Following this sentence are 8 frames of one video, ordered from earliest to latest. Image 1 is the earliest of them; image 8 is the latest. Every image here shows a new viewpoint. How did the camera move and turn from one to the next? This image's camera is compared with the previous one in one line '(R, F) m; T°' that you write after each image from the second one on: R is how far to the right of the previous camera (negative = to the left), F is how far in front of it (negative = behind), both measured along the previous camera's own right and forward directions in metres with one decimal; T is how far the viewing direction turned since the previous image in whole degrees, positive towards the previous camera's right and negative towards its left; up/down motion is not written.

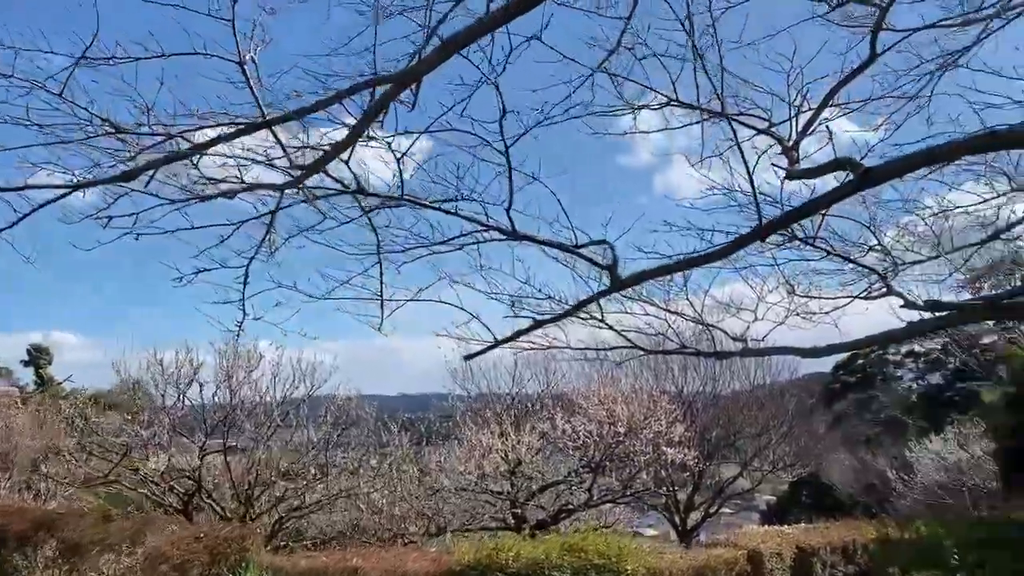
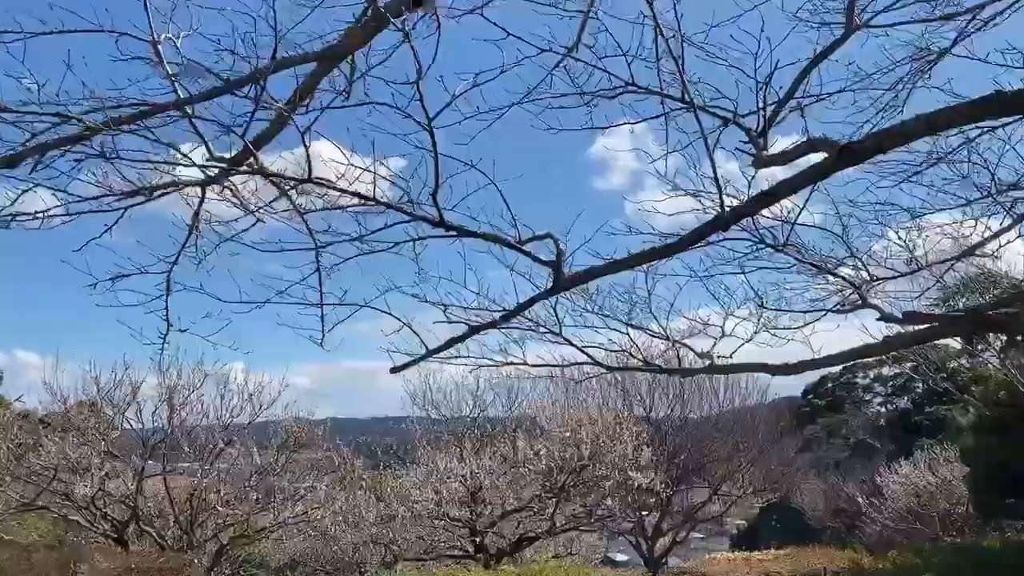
(+0.2, +0.5) m; +2°
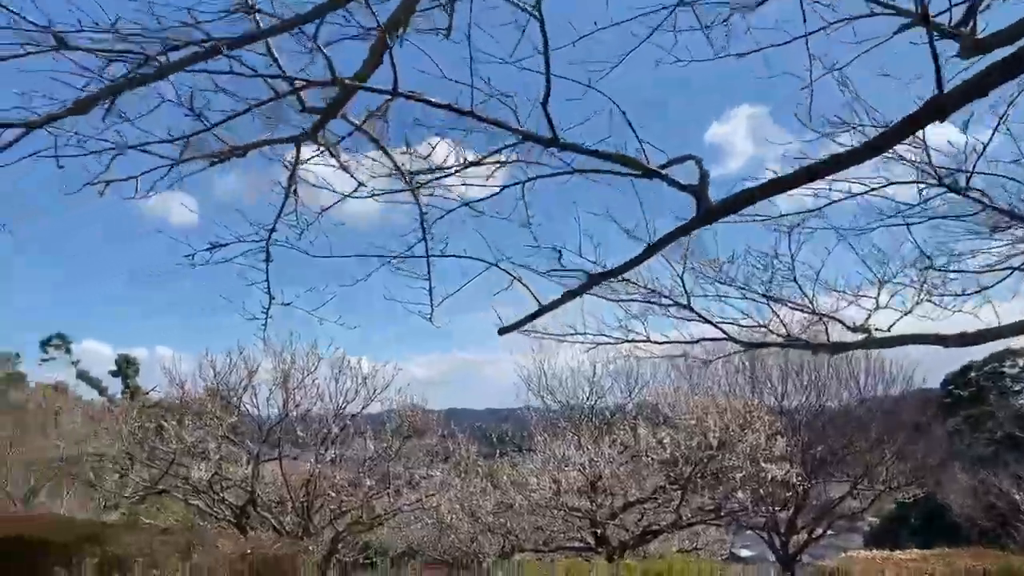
(-0.1, +0.6) m; -8°
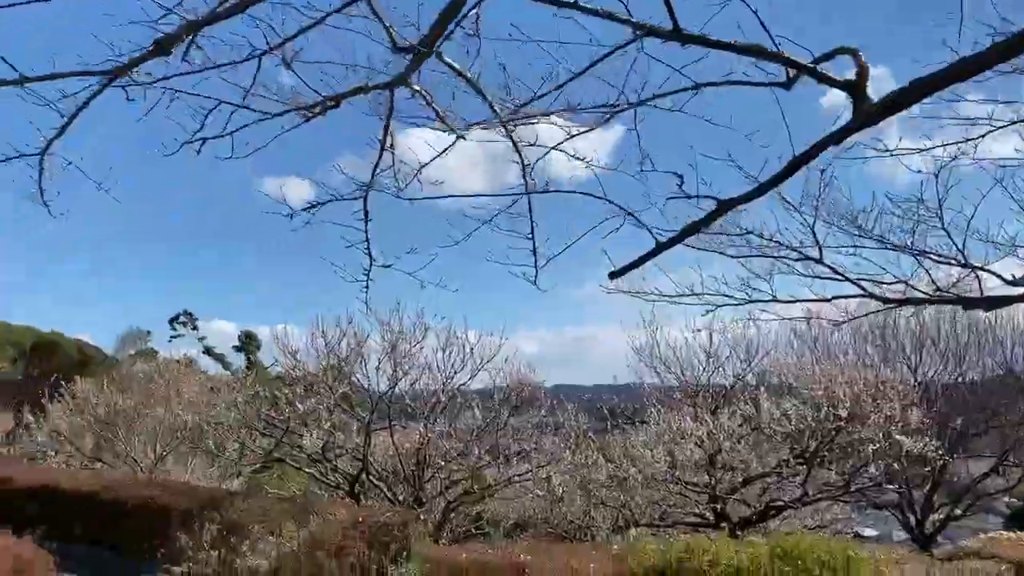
(0.0, +0.4) m; -7°
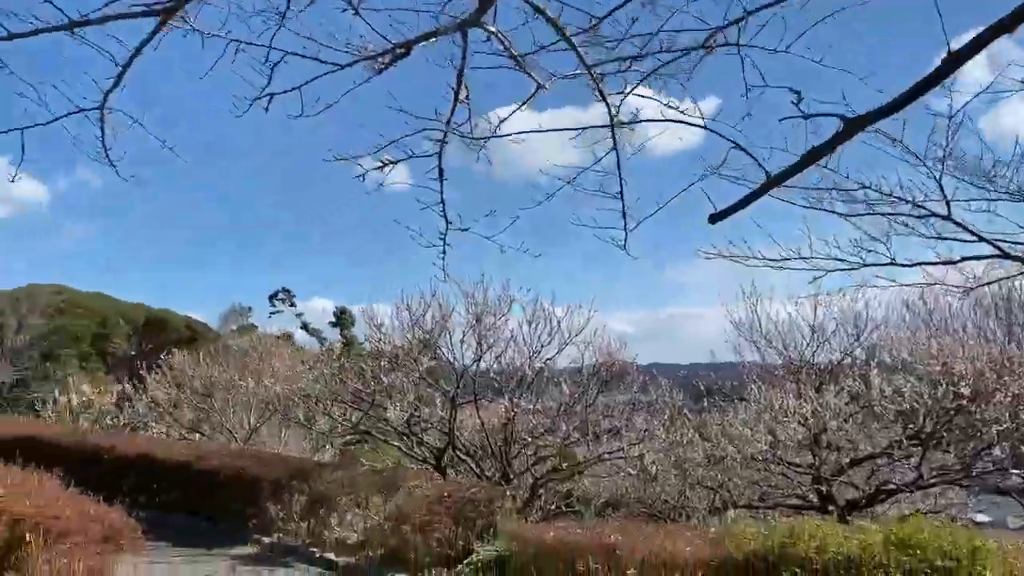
(0.0, +0.4) m; -6°
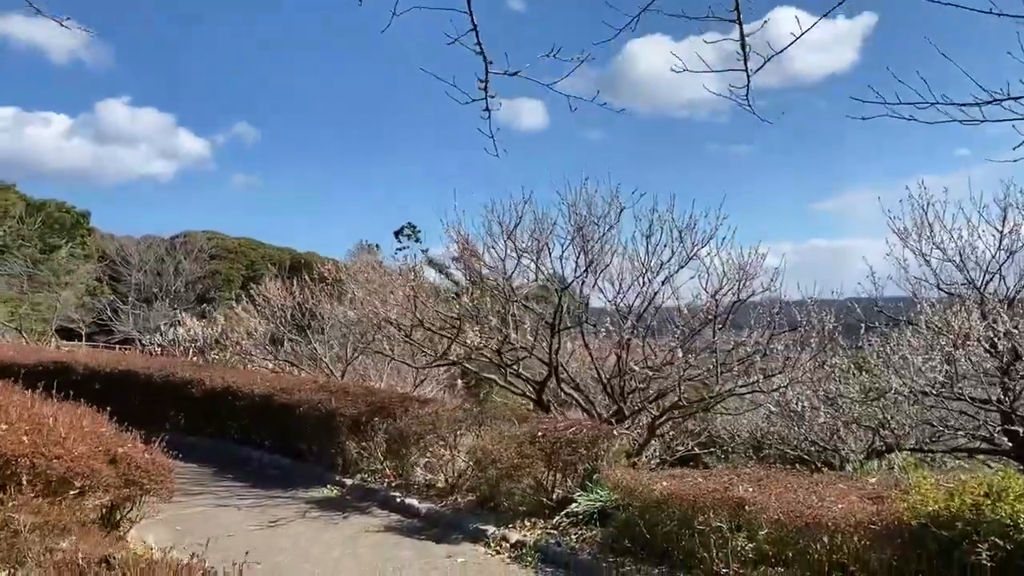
(+0.3, +1.6) m; -9°
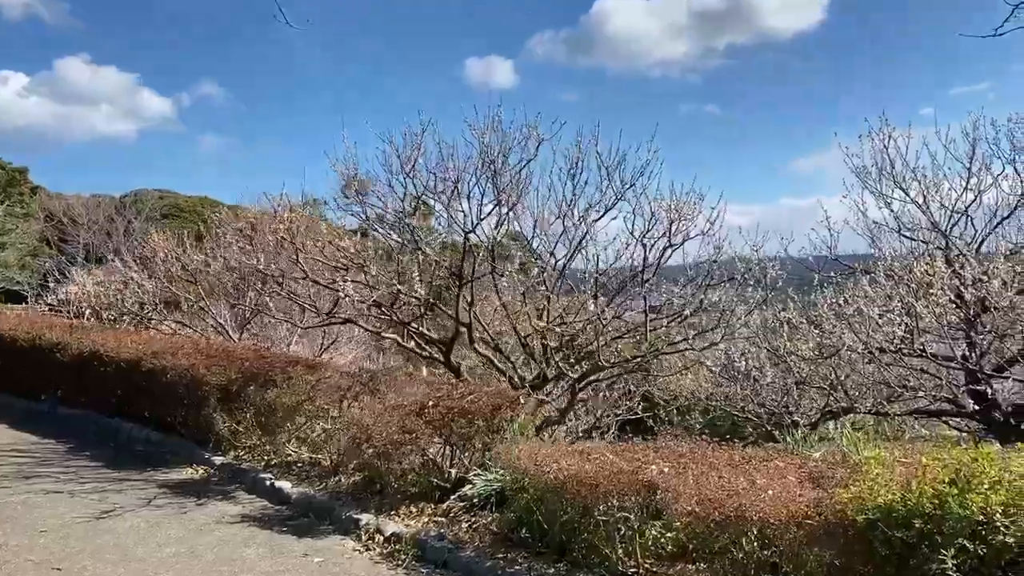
(+0.7, +1.3) m; +2°
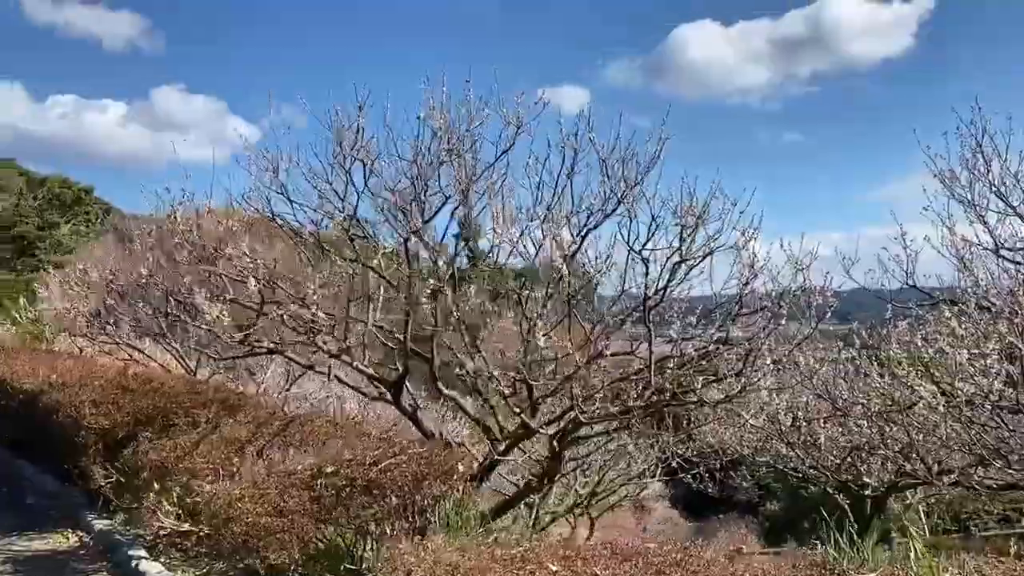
(+0.8, +1.8) m; -5°
